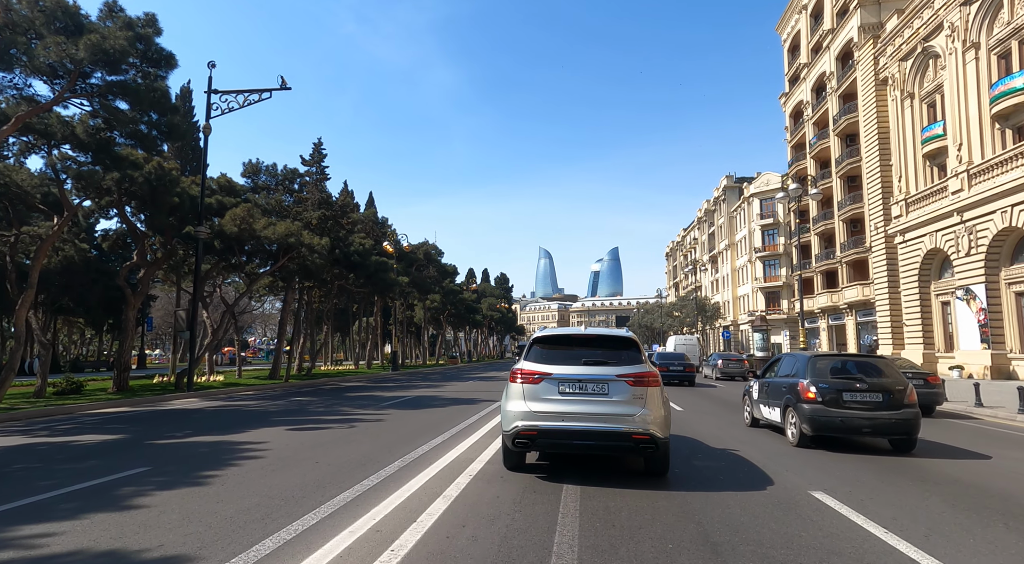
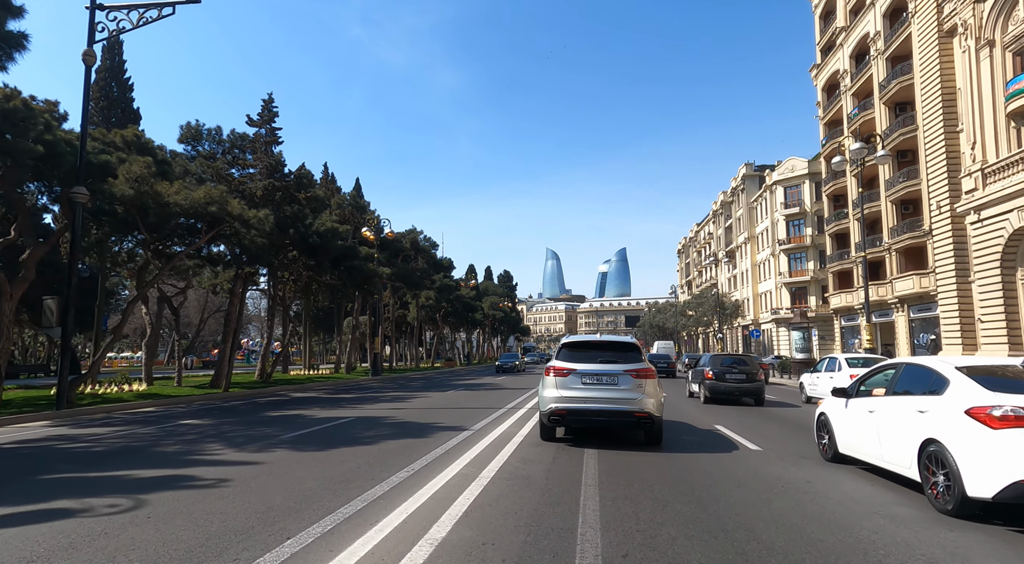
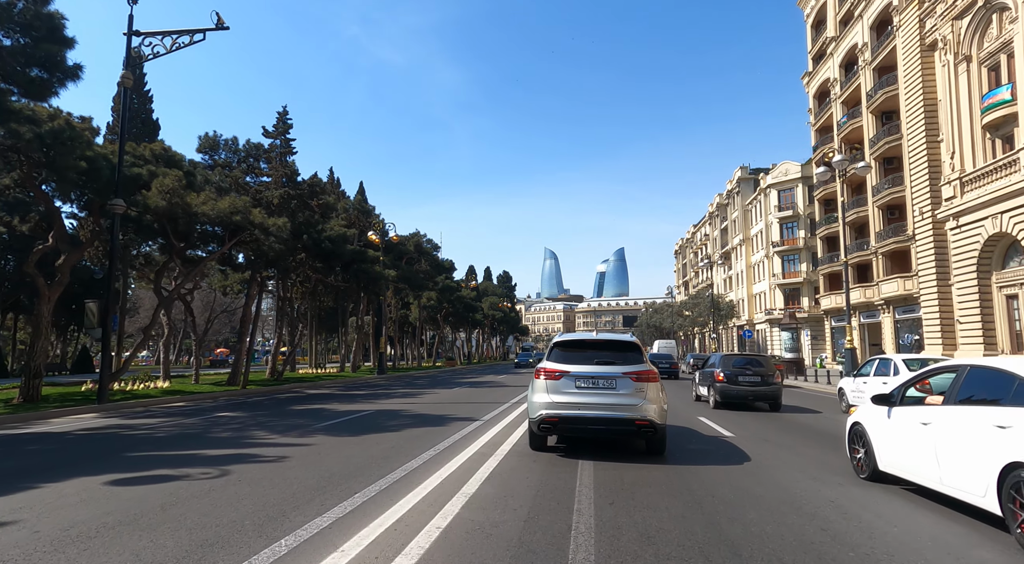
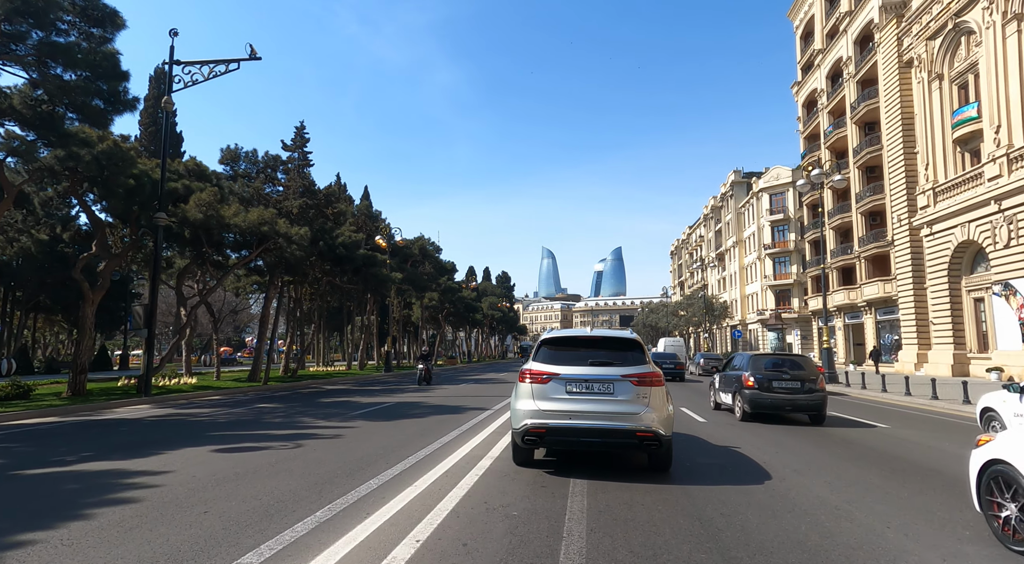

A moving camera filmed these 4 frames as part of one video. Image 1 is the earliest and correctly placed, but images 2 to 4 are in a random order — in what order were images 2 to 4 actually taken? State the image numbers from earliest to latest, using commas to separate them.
4, 3, 2
